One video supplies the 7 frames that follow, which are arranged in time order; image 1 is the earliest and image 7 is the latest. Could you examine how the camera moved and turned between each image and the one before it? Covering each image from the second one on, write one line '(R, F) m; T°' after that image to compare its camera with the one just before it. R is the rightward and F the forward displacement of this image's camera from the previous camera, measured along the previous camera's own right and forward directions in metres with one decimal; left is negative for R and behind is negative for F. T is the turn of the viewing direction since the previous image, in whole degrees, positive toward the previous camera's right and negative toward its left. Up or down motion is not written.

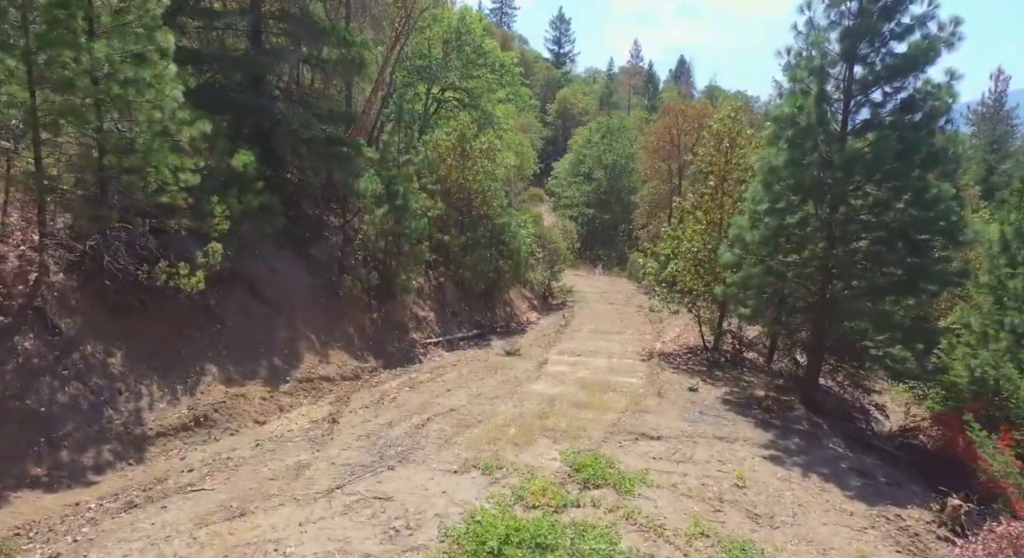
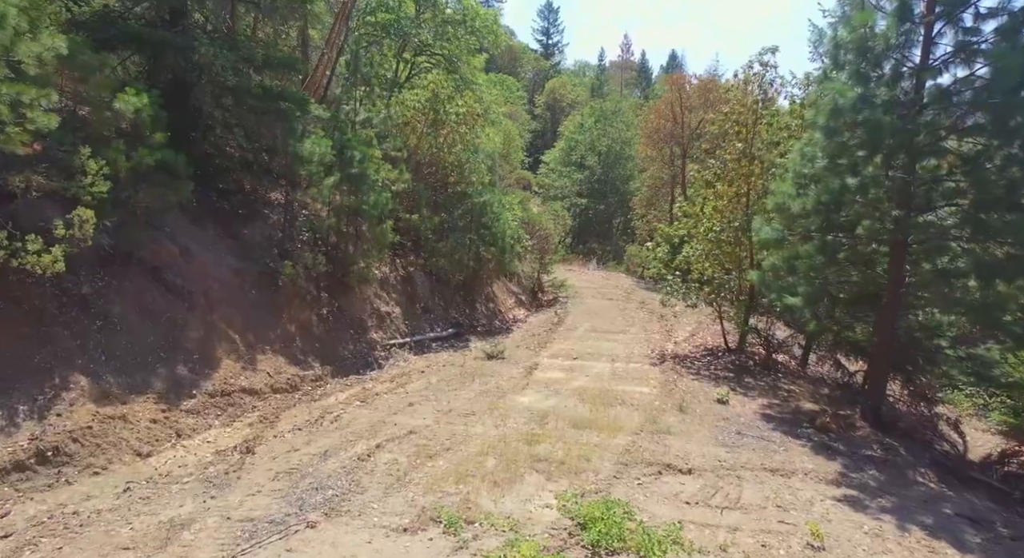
(+0.1, +3.2) m; +1°
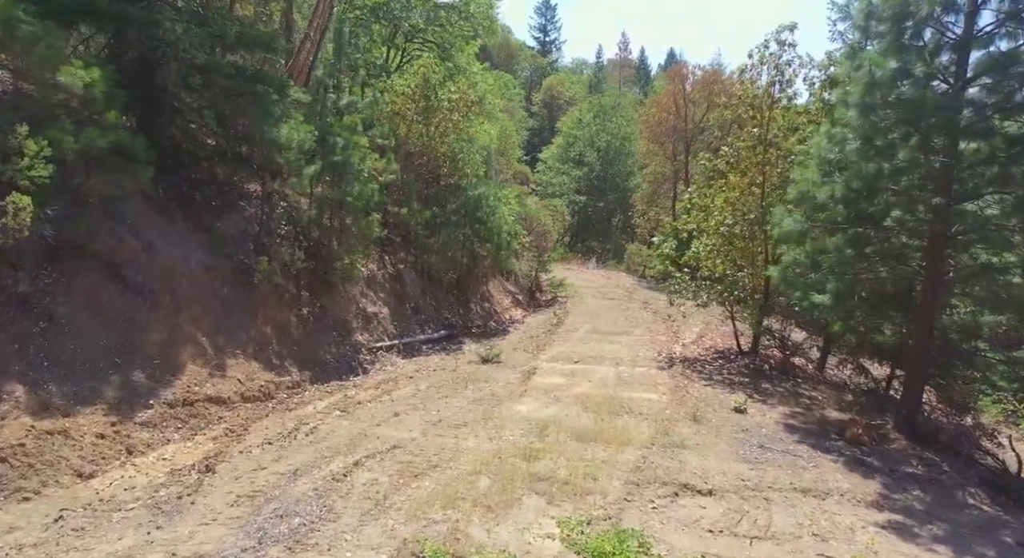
(0.0, +1.1) m; 0°
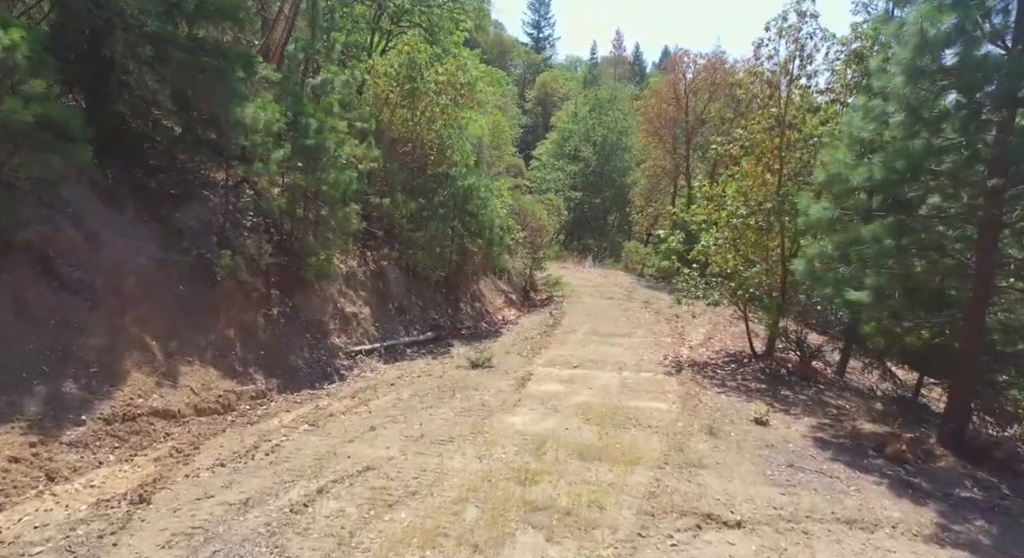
(0.0, +1.2) m; +1°
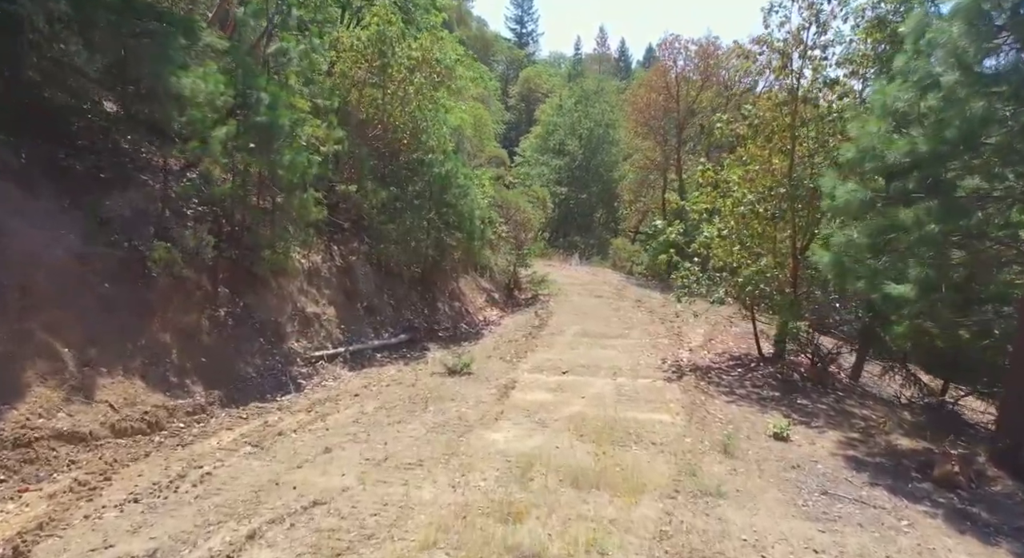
(0.0, +1.4) m; +1°
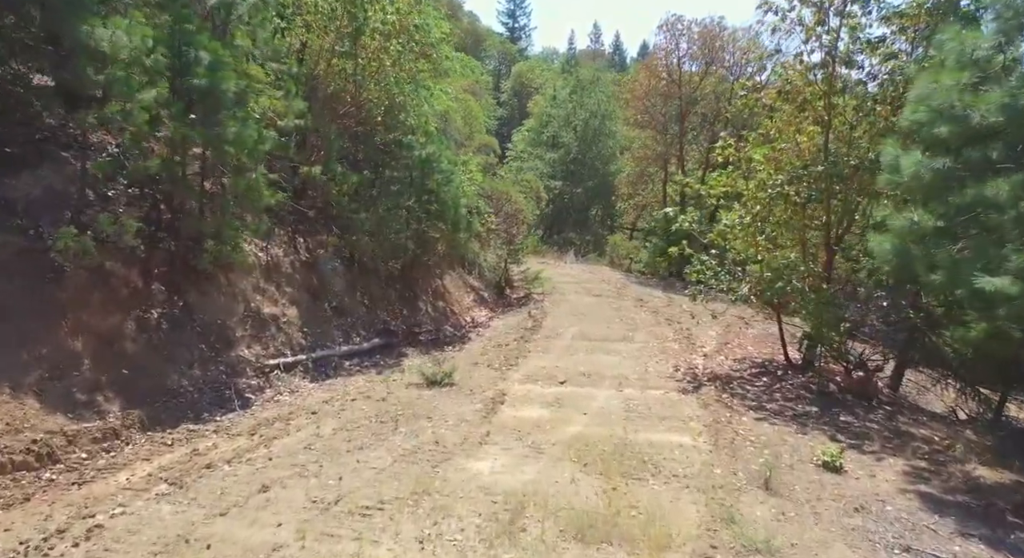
(+0.1, +1.6) m; +1°
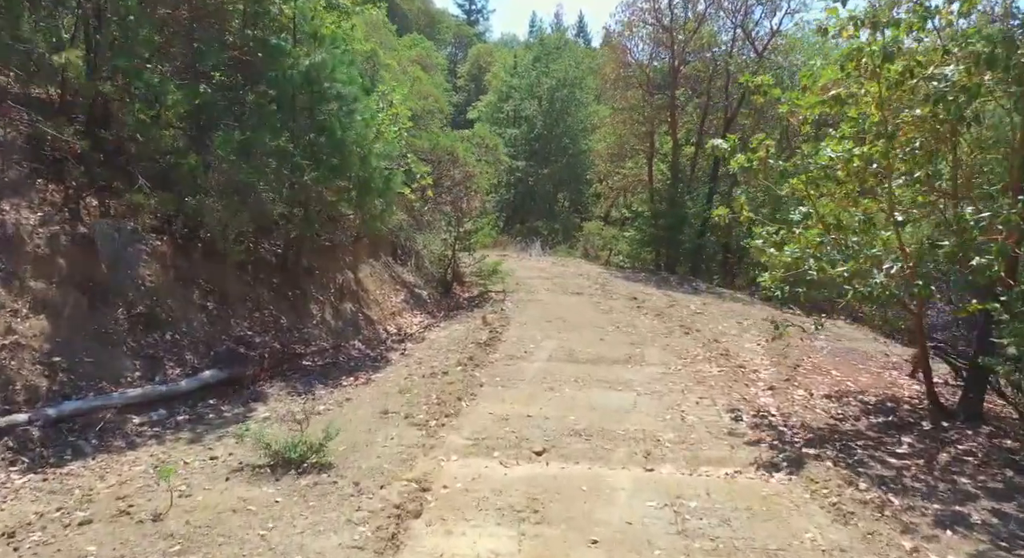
(+0.2, +4.7) m; +3°
